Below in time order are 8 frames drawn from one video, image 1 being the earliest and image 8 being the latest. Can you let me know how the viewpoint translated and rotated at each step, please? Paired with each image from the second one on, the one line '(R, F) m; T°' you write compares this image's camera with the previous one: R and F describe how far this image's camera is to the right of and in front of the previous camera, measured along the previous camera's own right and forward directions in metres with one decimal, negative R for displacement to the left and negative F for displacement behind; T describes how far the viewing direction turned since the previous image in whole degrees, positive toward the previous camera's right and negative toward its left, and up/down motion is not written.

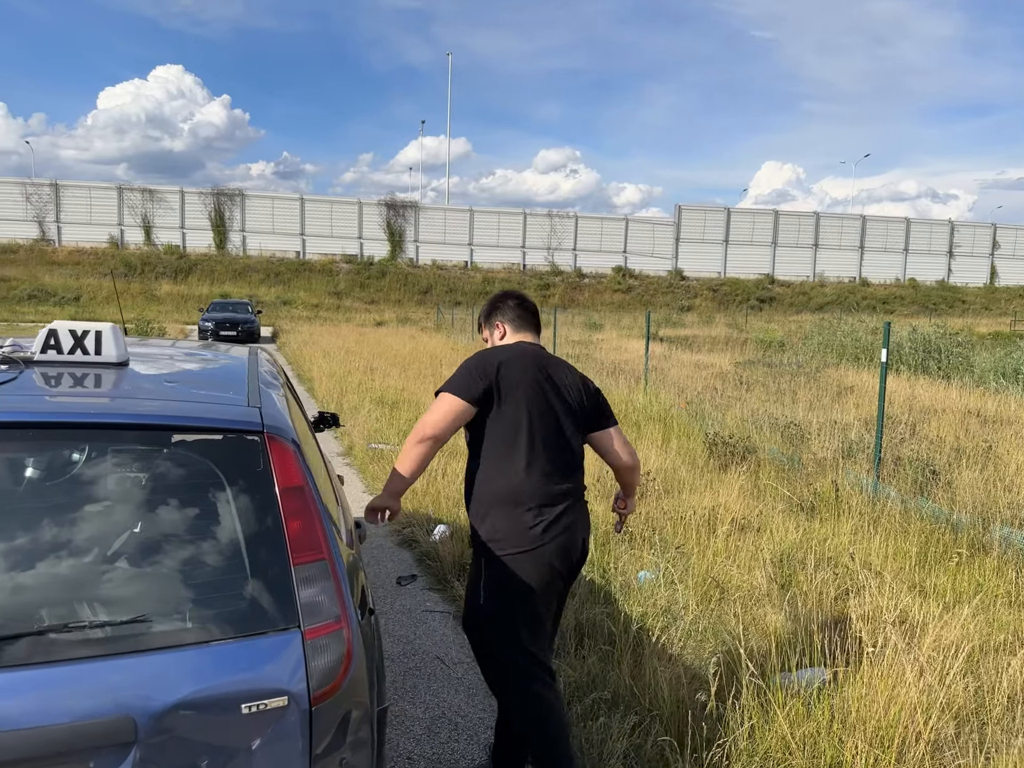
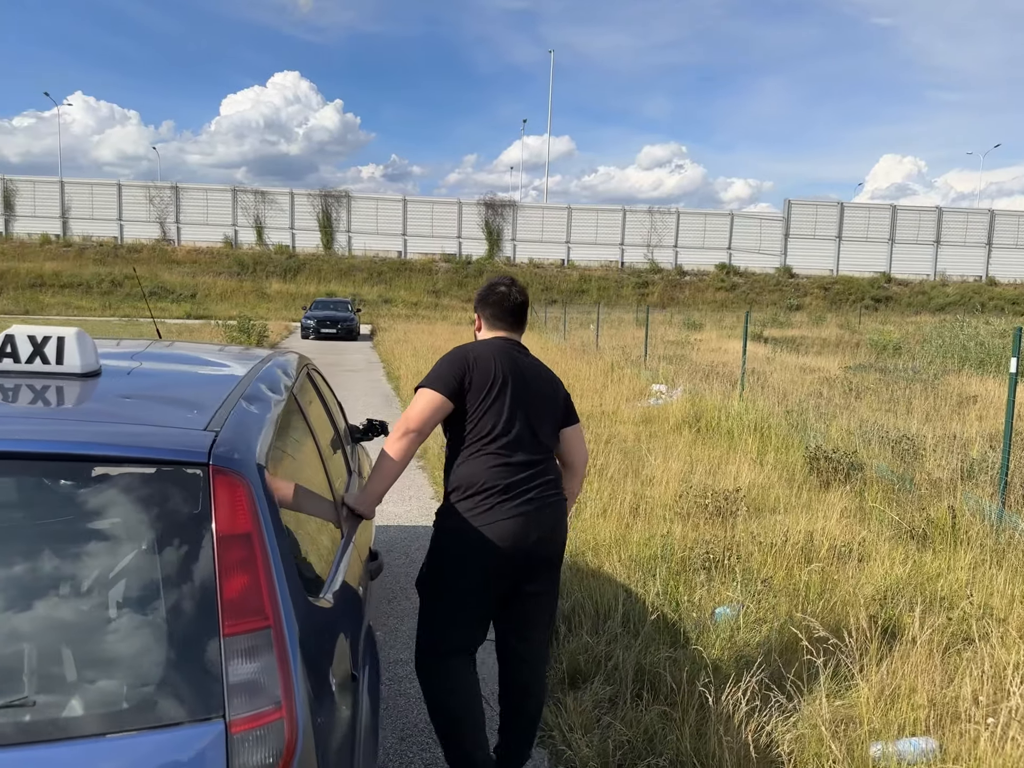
(+0.2, +0.4) m; -7°
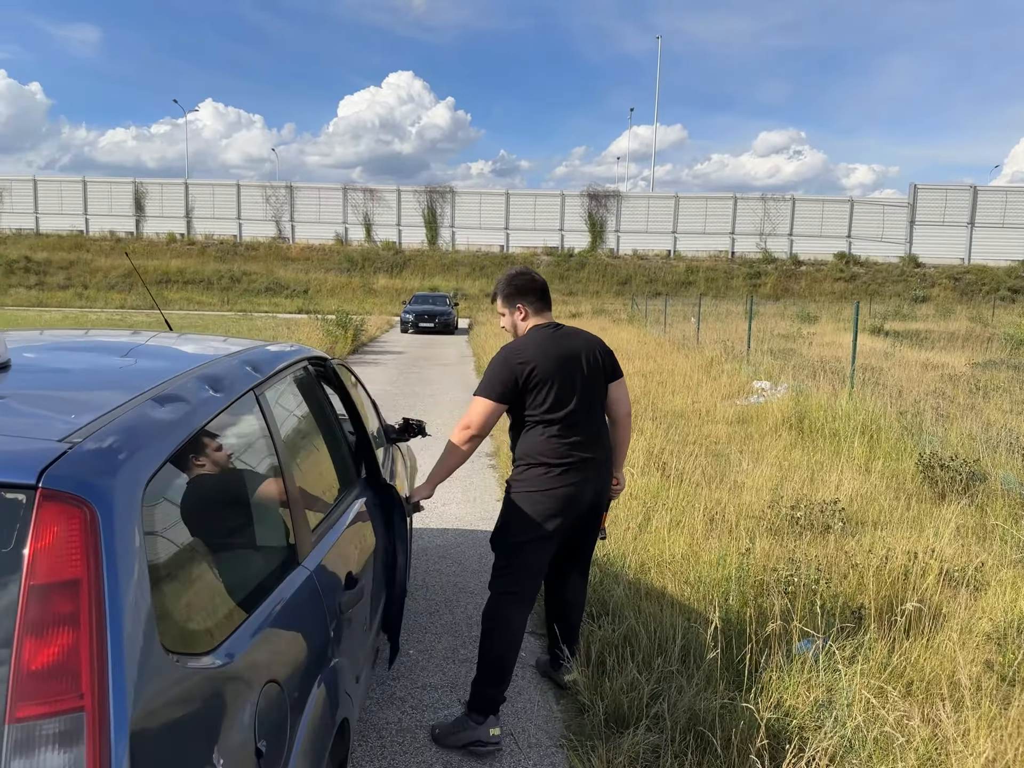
(+0.2, +0.4) m; -8°
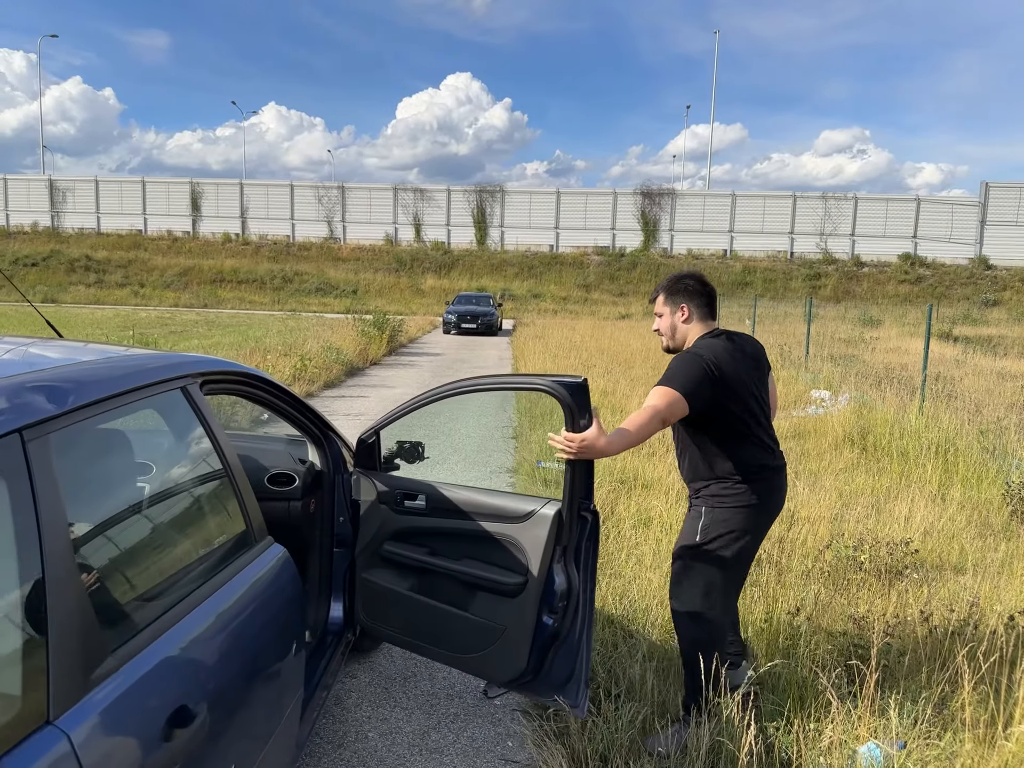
(+0.2, +0.7) m; -4°
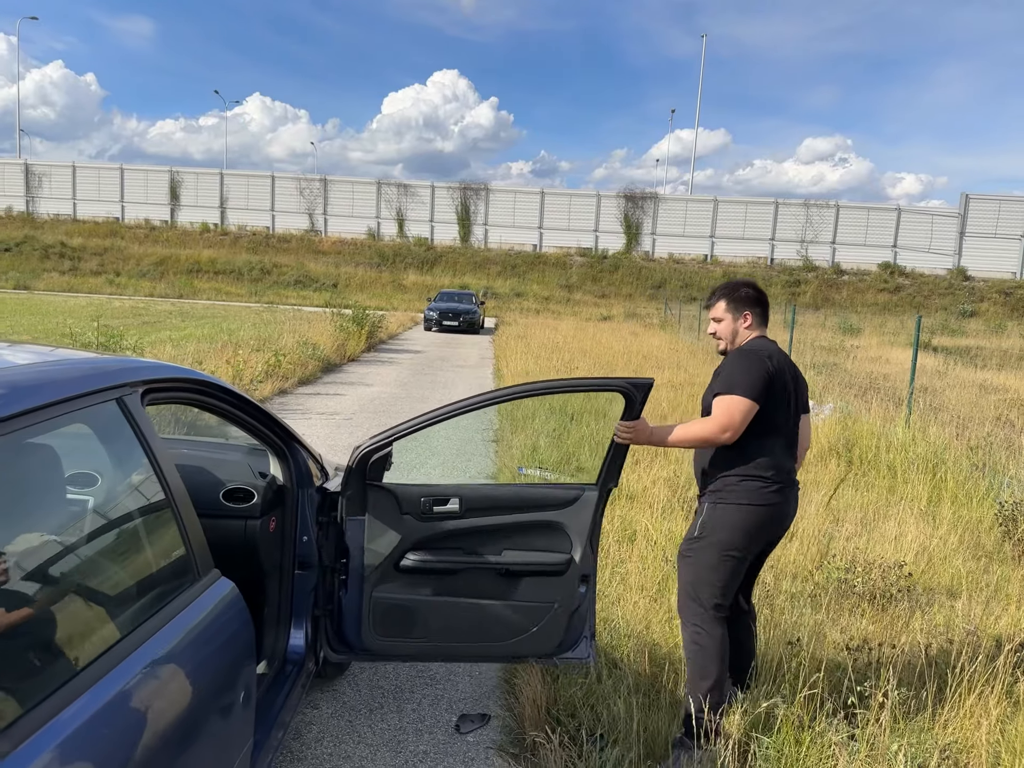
(0.0, +0.2) m; +1°
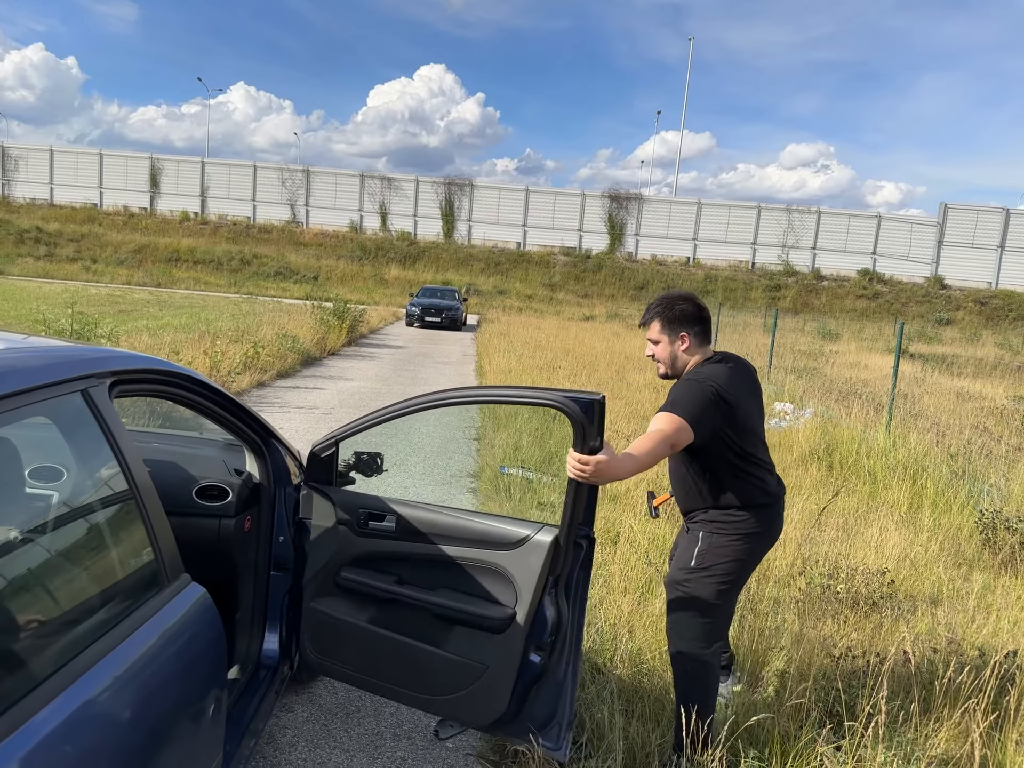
(0.0, +0.1) m; +1°
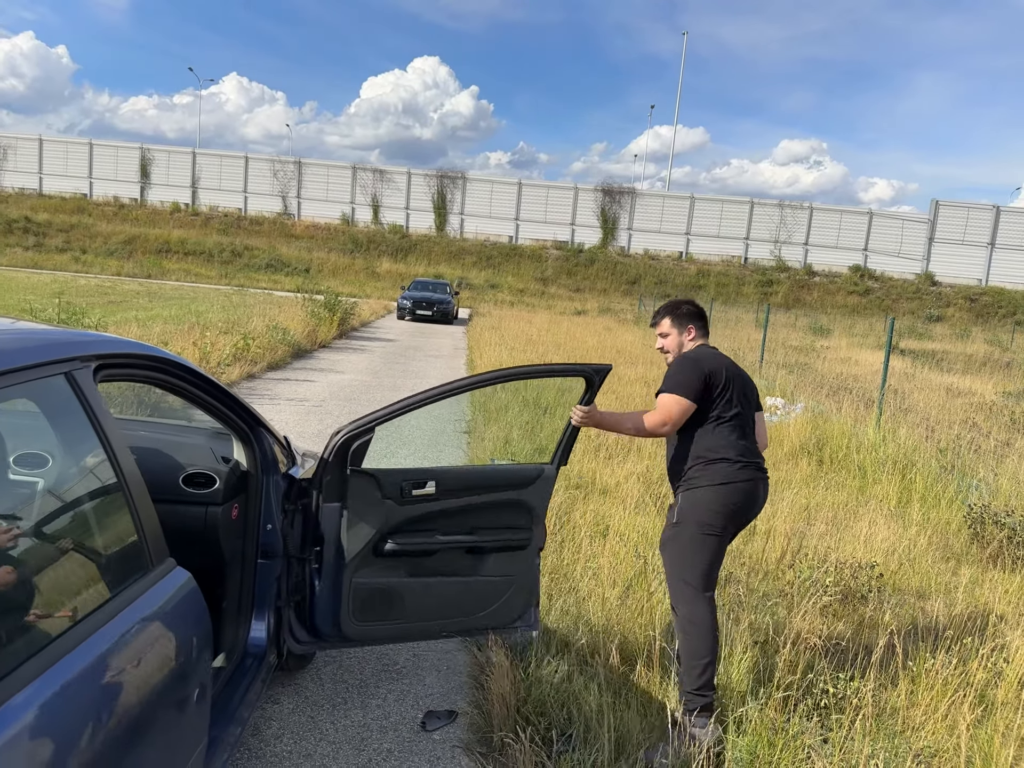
(0.0, 0.0) m; +1°
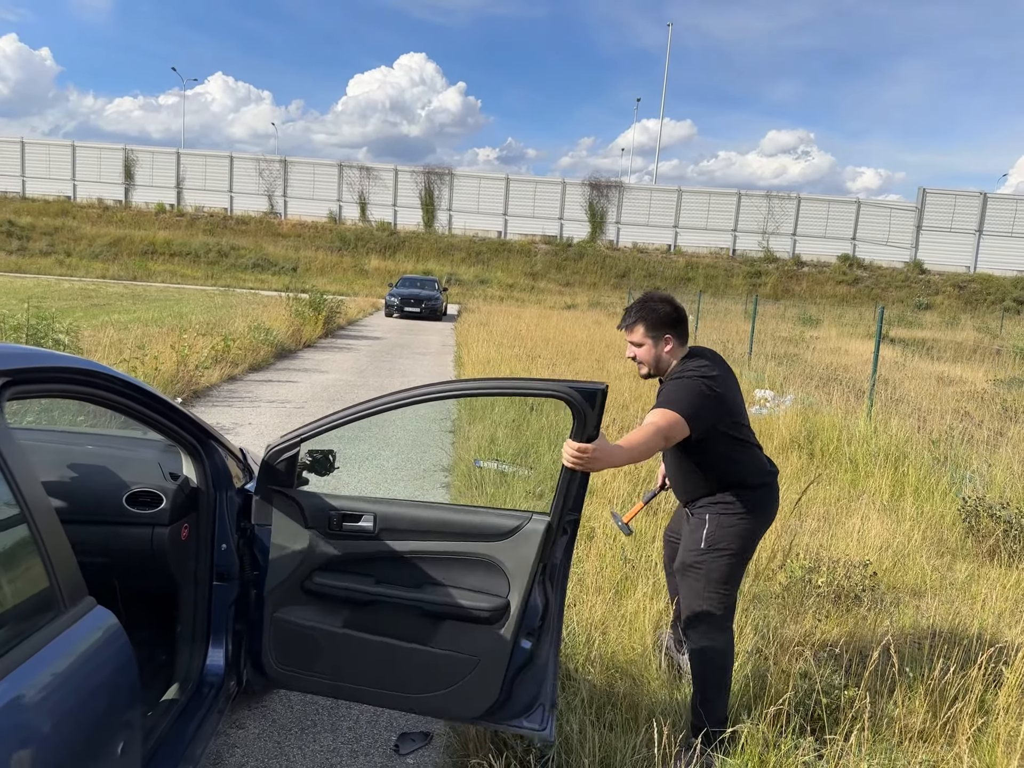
(+0.1, +0.1) m; +1°
